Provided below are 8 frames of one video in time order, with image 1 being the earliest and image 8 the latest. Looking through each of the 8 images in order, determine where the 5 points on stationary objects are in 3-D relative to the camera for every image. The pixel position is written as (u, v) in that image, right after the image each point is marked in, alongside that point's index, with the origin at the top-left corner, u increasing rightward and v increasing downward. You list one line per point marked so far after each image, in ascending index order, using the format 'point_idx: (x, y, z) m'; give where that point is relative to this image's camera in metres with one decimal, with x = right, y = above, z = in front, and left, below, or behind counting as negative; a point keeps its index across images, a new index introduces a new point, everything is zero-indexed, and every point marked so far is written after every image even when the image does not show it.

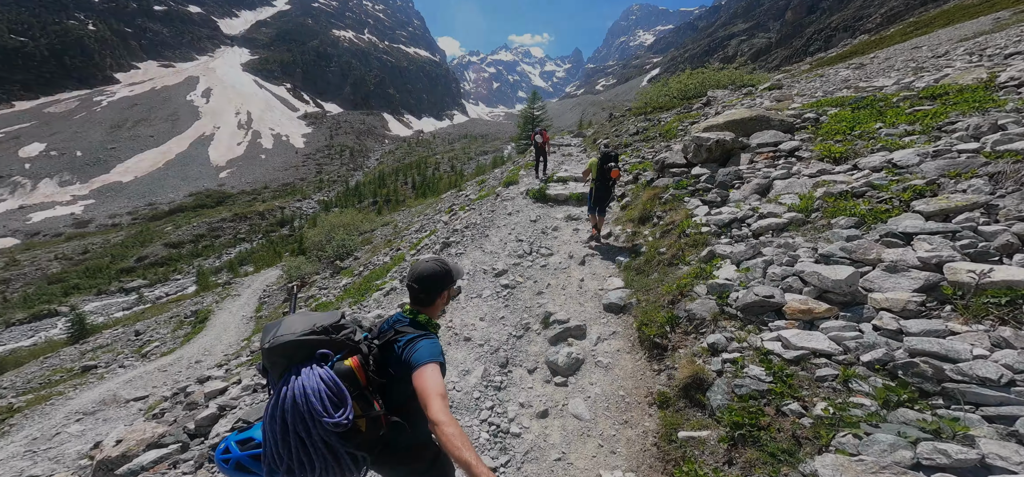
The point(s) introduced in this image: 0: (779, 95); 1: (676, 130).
0: (+14.4, +7.7, +18.4) m
1: (+8.8, +5.8, +18.3) m
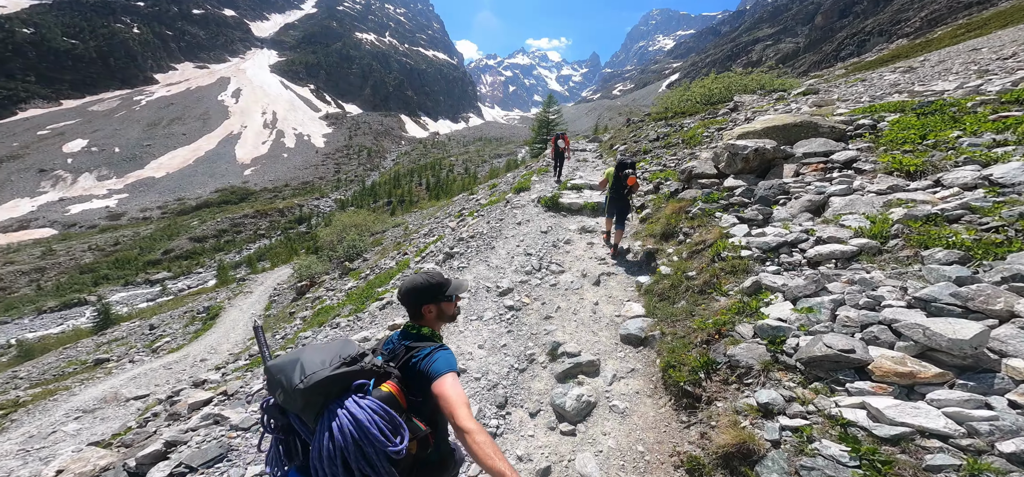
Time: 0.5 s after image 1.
0: (+15.1, +6.9, +17.0) m
1: (+9.4, +5.1, +17.0) m
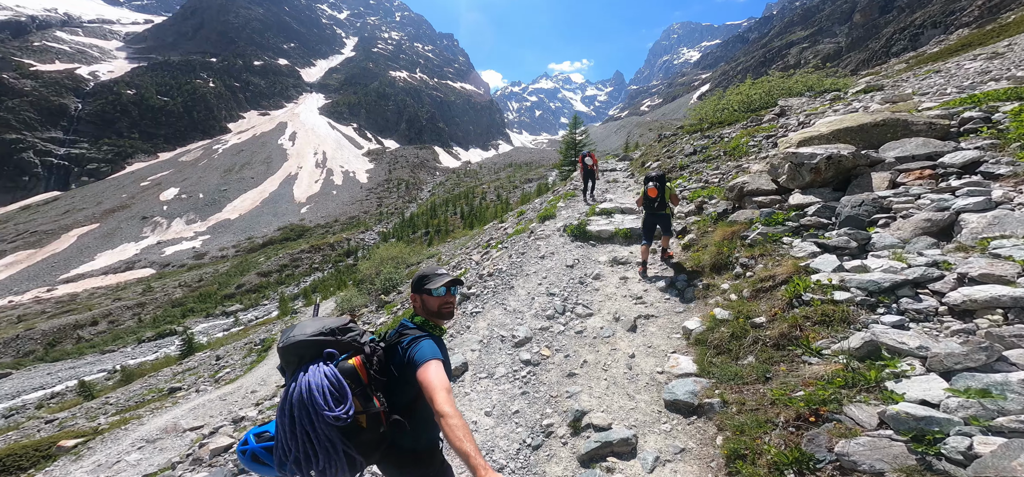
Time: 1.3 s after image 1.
0: (+16.0, +6.1, +14.7) m
1: (+10.5, +4.1, +15.2) m
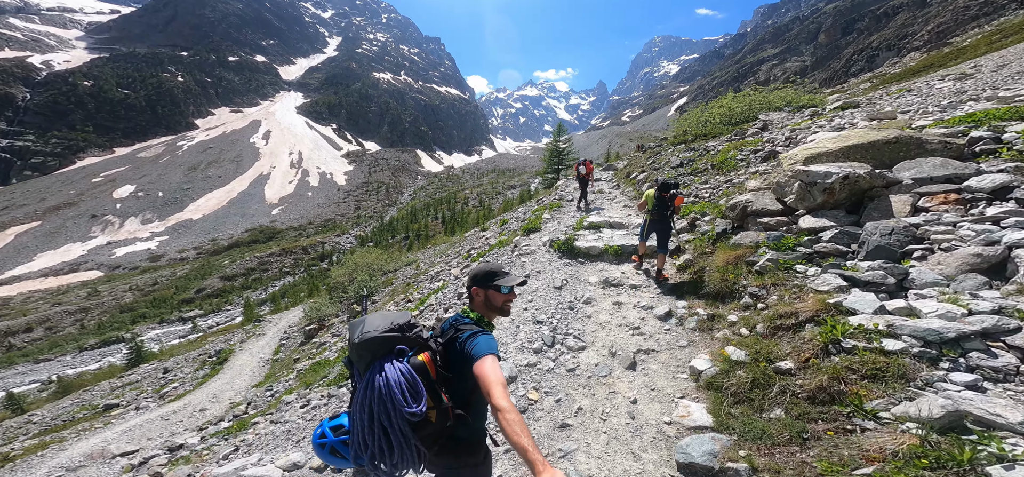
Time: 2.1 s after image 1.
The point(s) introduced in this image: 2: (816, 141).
0: (+15.3, +5.3, +14.7) m
1: (+9.7, +3.4, +14.9) m
2: (+9.0, +2.8, +10.0) m
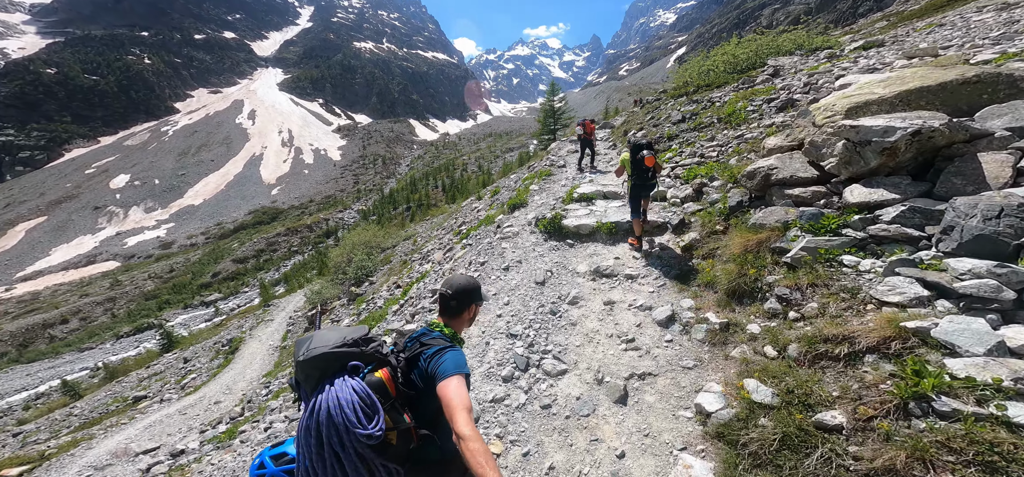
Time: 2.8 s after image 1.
0: (+14.3, +7.2, +12.3) m
1: (+8.9, +4.9, +12.8) m
2: (+8.1, +3.7, +7.9) m
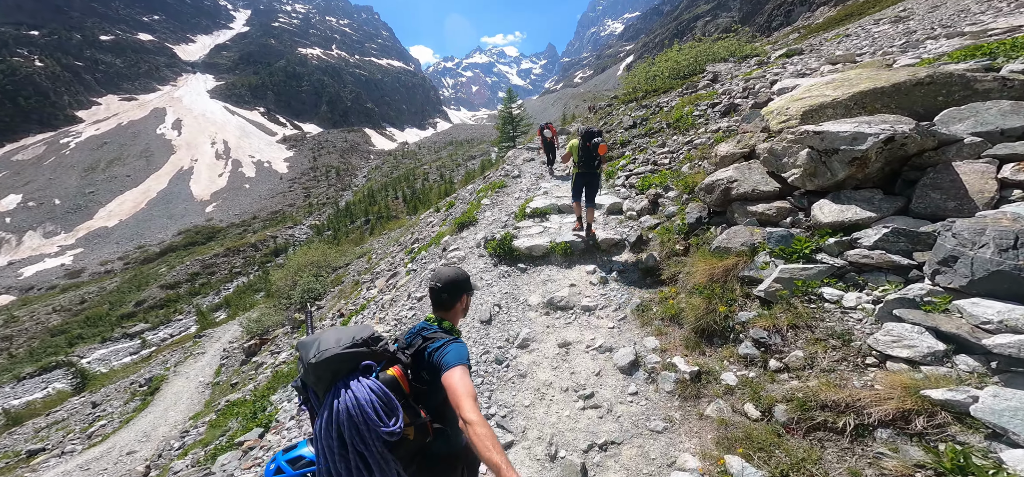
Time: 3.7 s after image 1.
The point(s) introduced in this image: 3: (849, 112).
0: (+12.2, +7.1, +12.8) m
1: (+6.8, +4.6, +12.7) m
2: (+6.6, +3.5, +7.8) m
3: (+5.0, +1.9, +4.9) m
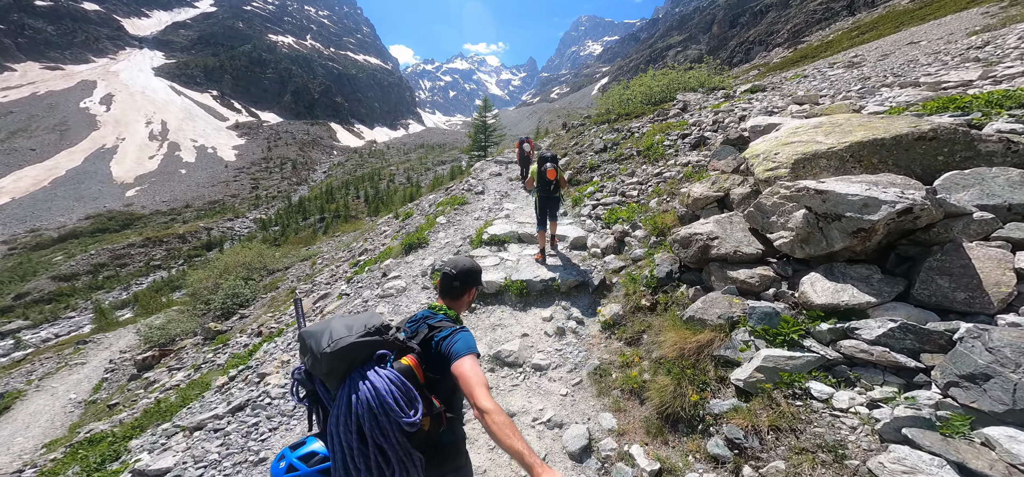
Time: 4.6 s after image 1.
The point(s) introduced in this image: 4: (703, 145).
0: (+11.0, +5.4, +13.3) m
1: (+5.5, +3.2, +12.5) m
2: (+5.8, +2.3, +7.6) m
3: (+4.4, +0.9, +4.5) m
4: (+6.2, +2.9, +11.0) m
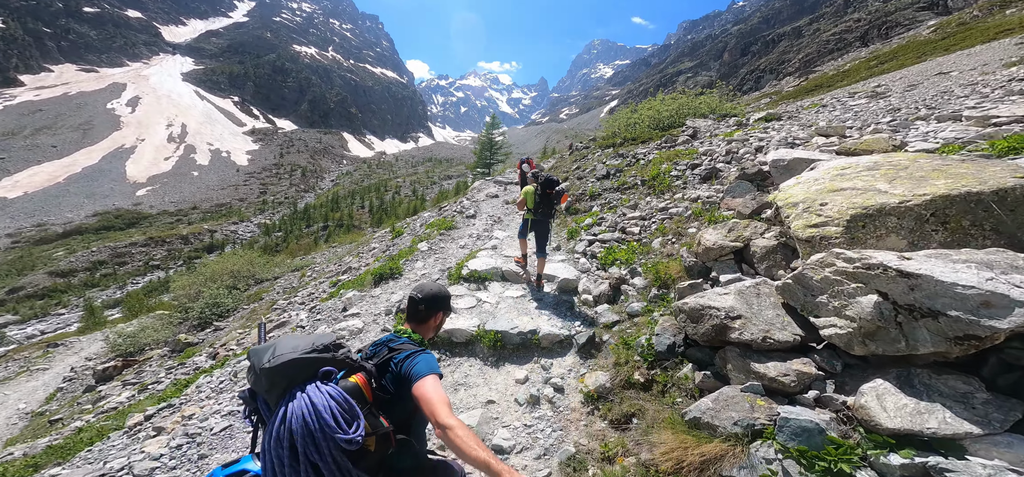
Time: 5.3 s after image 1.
0: (+10.9, +3.8, +12.3) m
1: (+5.3, +1.9, +11.4) m
2: (+5.5, +1.2, +6.4) m
3: (+3.9, +0.1, +3.3) m
4: (+6.0, +1.6, +9.9) m
